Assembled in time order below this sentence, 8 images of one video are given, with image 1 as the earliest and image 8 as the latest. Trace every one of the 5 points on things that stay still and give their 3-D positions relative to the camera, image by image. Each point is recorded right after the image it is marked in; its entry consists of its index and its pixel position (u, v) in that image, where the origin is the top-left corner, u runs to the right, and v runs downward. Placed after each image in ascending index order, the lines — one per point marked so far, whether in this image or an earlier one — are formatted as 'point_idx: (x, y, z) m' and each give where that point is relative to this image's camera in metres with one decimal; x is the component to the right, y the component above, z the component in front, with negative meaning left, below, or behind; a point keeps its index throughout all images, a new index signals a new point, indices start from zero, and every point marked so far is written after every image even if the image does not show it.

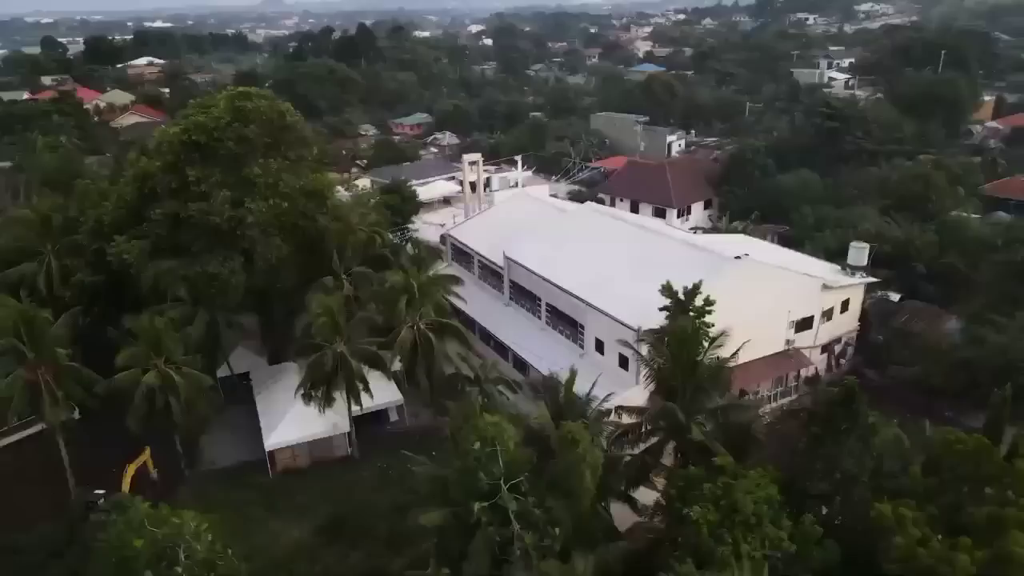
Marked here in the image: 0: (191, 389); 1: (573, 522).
0: (-8.4, -2.6, +19.5) m
1: (+1.0, -3.8, +11.9) m
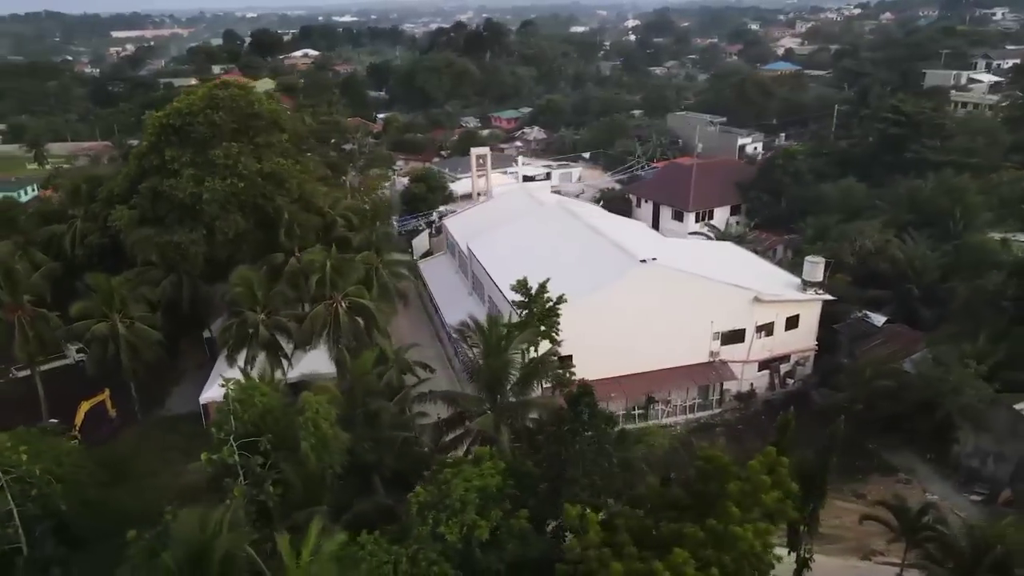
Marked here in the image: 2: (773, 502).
0: (-11.4, -1.6, +22.3) m
1: (-3.8, -3.4, +12.9) m
2: (+4.0, -3.4, +11.5) m
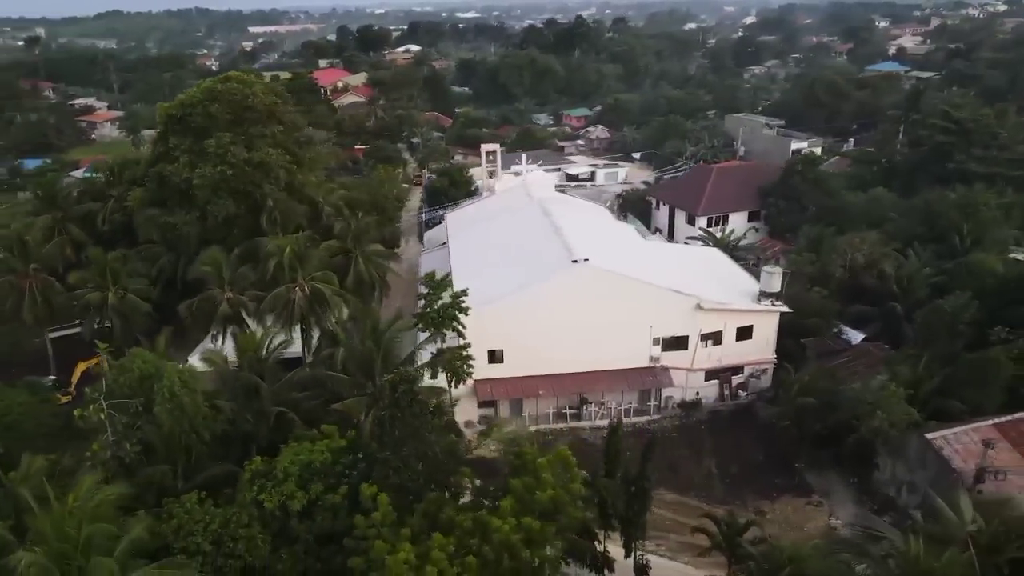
0: (-12.9, -0.7, +24.5) m
1: (-6.9, -3.0, +14.2) m
2: (+0.6, -3.4, +11.6) m
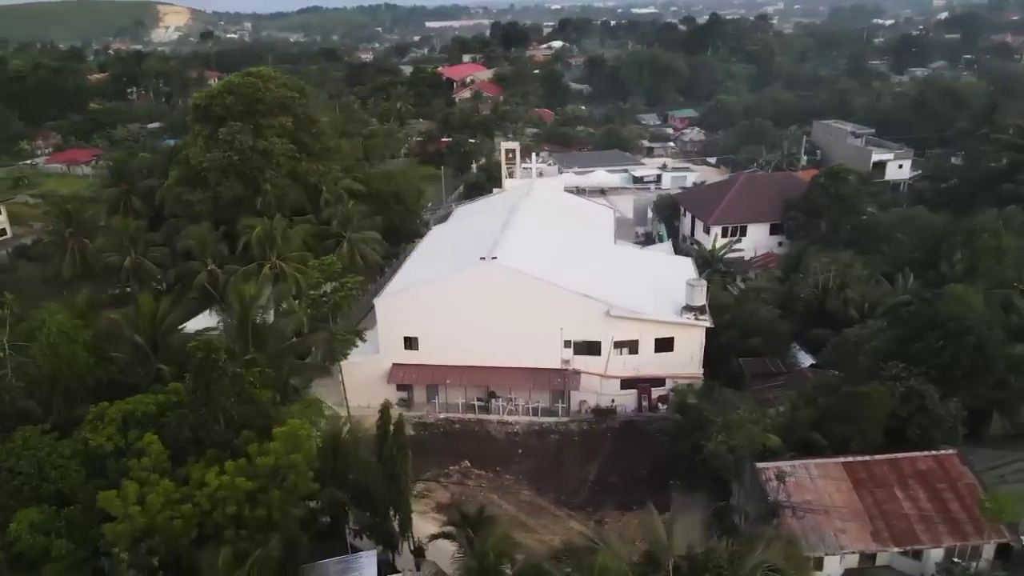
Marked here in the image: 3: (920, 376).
0: (-14.4, +0.5, +28.2) m
1: (-10.9, -2.2, +16.9) m
2: (-4.2, -3.2, +12.8) m
3: (+9.5, -2.1, +16.9) m
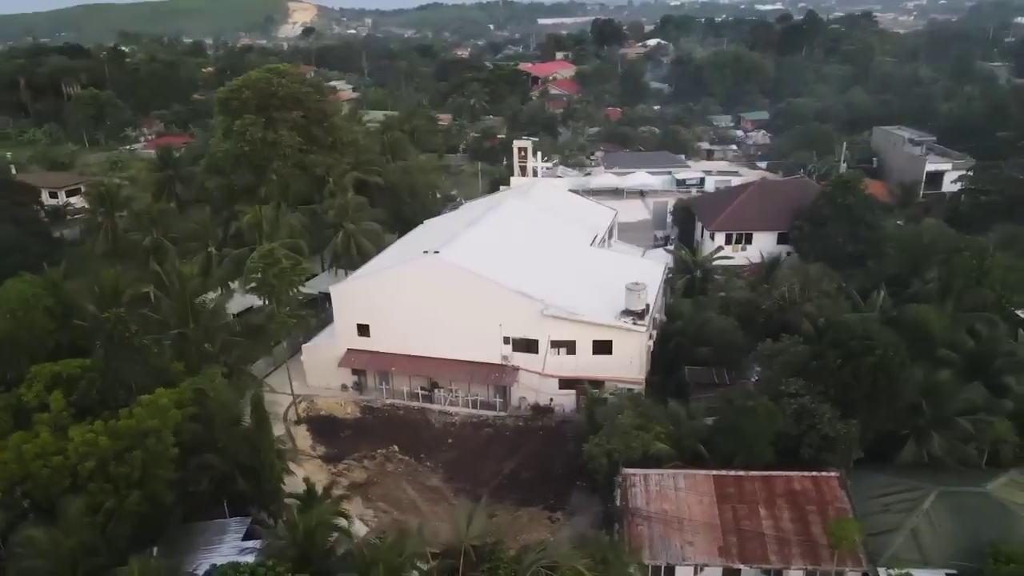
0: (-15.1, +1.5, +30.7) m
1: (-13.2, -1.4, +19.1) m
2: (-7.2, -2.8, +14.1) m
3: (+6.9, -2.4, +16.3) m
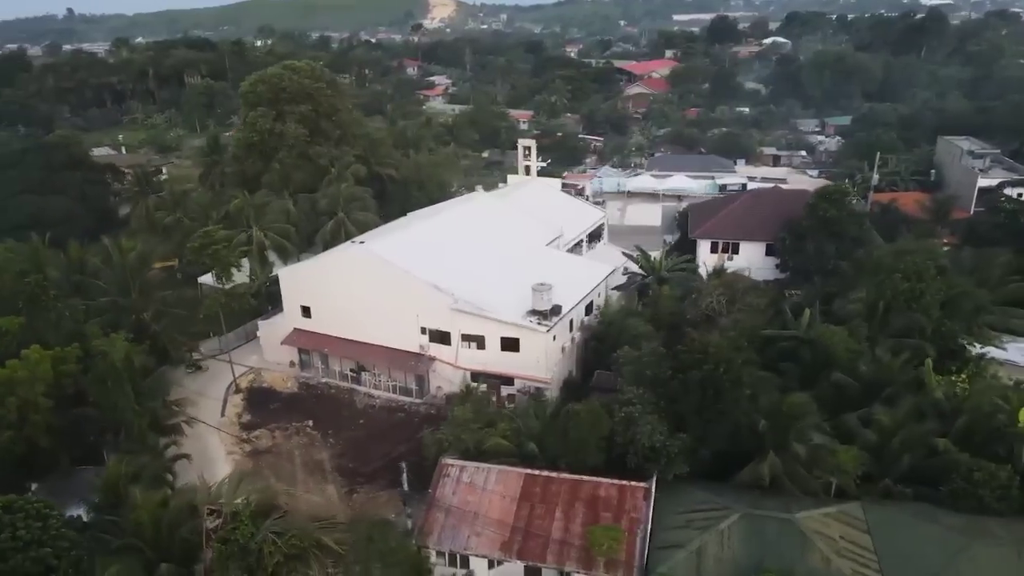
0: (-15.8, +2.7, +34.0) m
1: (-16.2, -0.3, +22.2) m
2: (-11.1, -2.1, +16.3) m
3: (+3.2, -2.6, +16.2) m
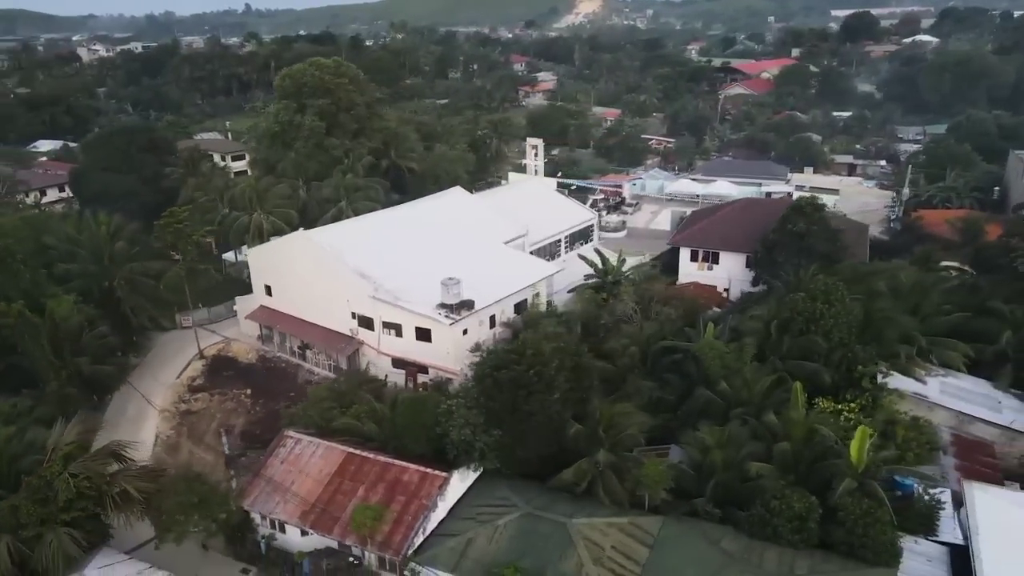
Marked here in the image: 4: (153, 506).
0: (-15.9, +4.0, +37.5) m
1: (-18.5, +1.0, +26.0) m
2: (-14.7, -1.1, +19.4) m
3: (-0.7, -2.6, +16.7) m
4: (-7.4, -4.5, +15.1) m
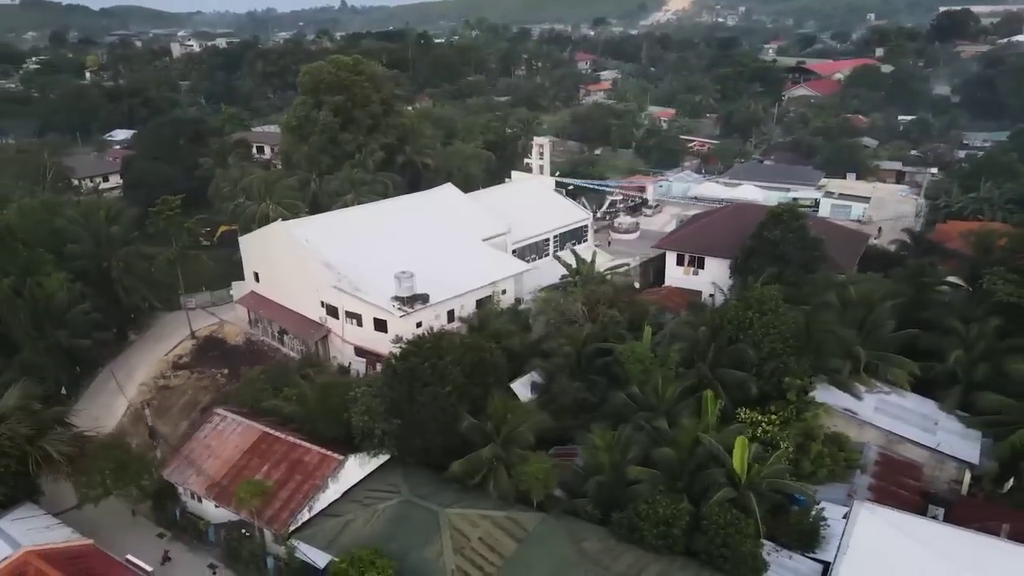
0: (-15.5, +4.8, +39.6) m
1: (-19.5, +1.9, +28.4) m
2: (-16.5, -0.3, +21.4) m
3: (-3.0, -2.4, +17.3) m
4: (-9.9, -4.1, +16.4) m
